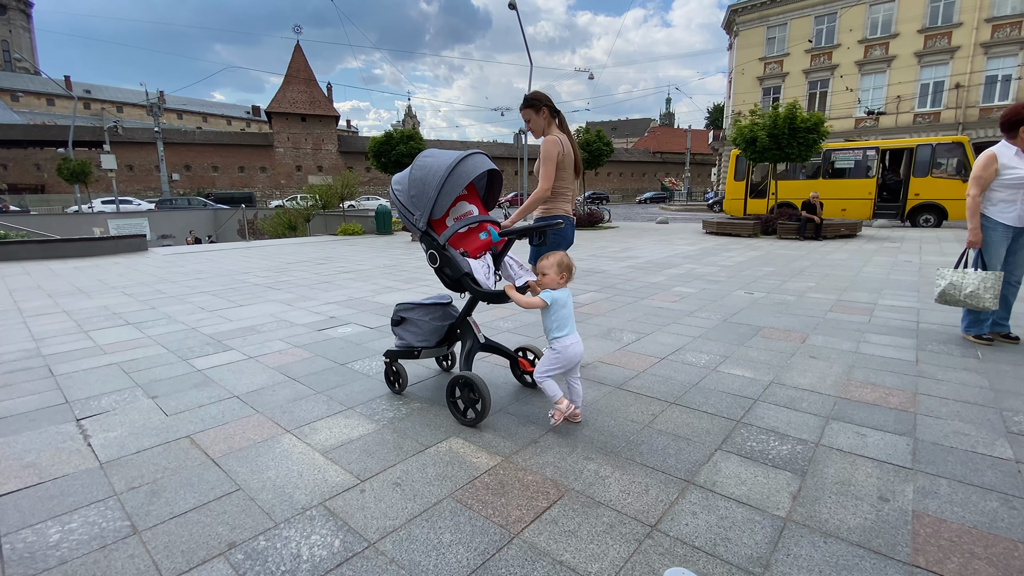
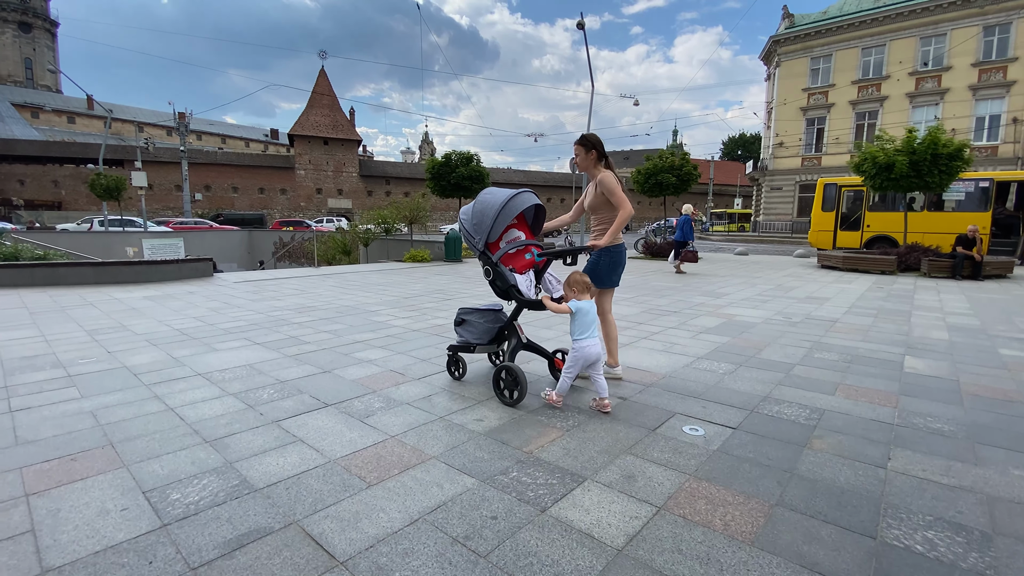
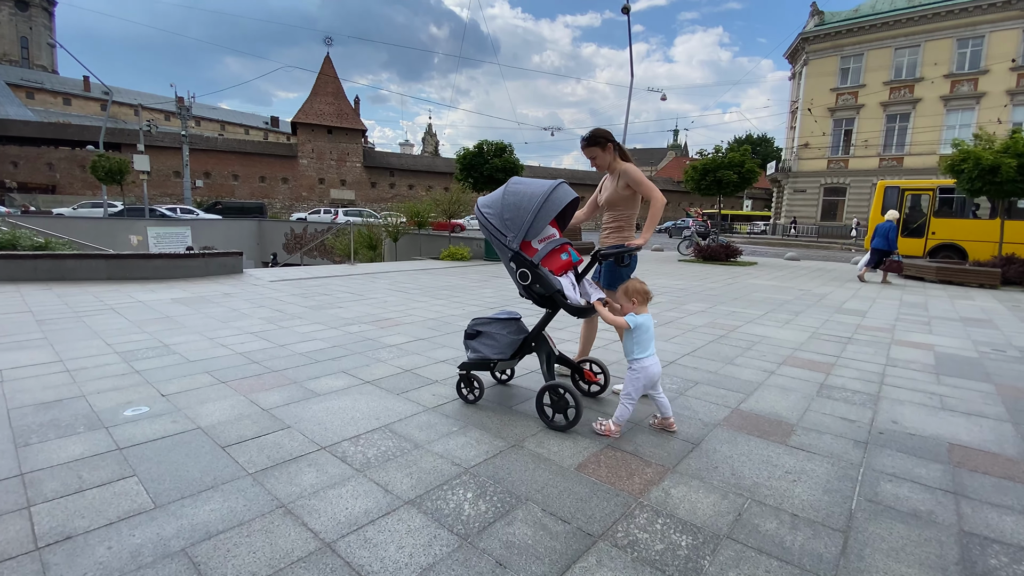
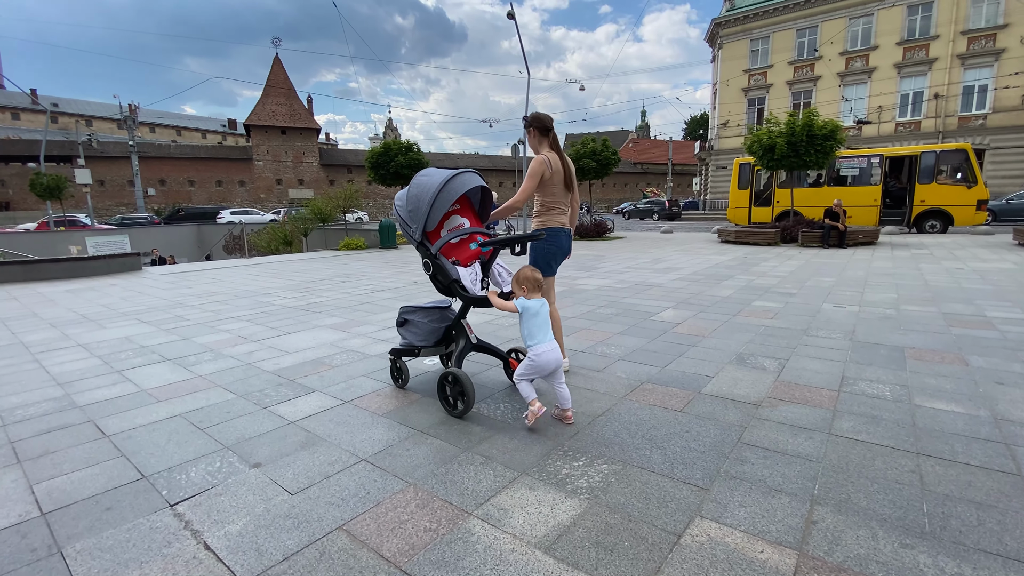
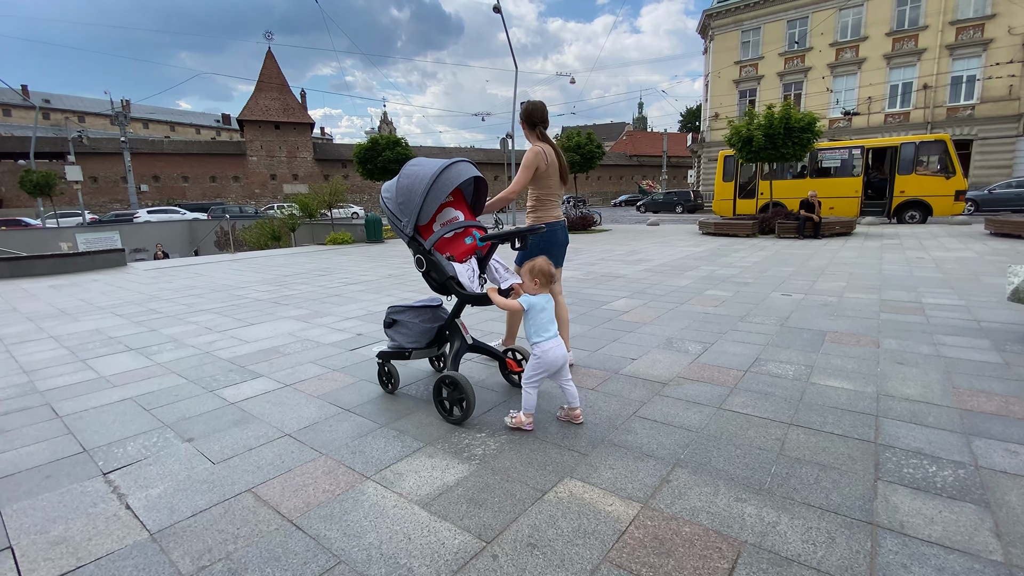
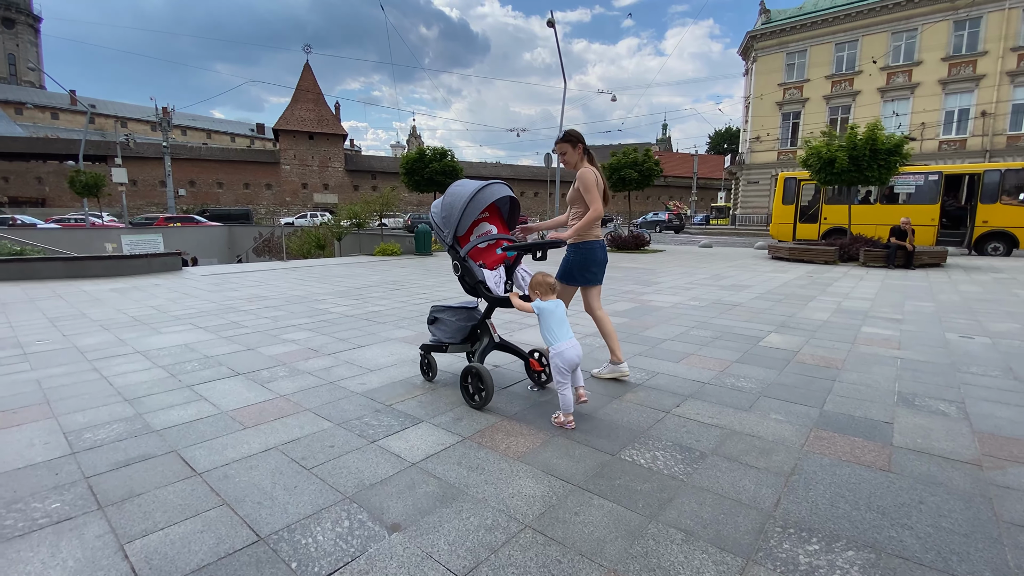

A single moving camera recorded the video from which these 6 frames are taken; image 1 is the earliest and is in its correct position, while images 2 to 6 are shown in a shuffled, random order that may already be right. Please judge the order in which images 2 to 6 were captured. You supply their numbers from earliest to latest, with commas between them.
5, 4, 6, 2, 3
